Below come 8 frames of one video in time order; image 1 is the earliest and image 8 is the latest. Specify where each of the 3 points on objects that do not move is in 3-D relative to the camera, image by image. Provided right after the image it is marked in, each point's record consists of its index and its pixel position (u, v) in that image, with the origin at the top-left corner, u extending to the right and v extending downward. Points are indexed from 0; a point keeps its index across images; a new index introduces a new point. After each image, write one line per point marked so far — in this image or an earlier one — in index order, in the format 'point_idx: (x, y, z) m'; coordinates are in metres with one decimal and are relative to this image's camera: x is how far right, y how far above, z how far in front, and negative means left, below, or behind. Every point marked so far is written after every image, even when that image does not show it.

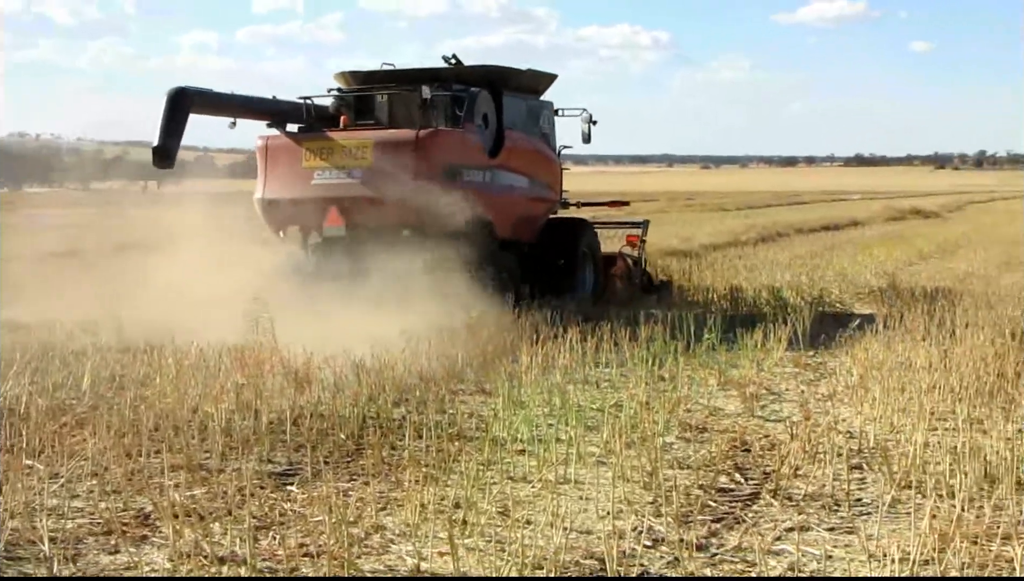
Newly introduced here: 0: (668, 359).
0: (+1.3, -0.5, +9.6) m
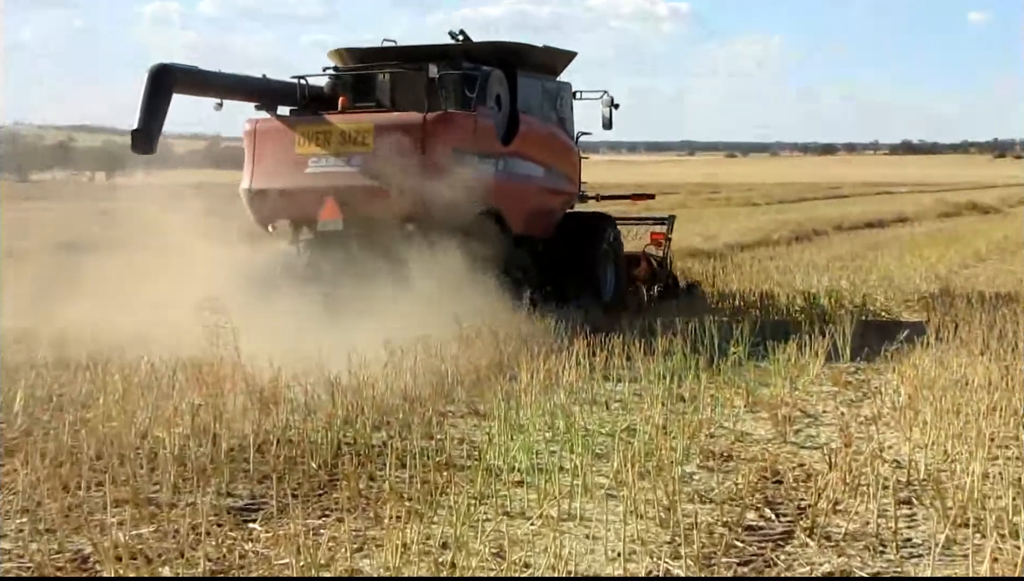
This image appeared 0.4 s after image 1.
0: (+1.2, -0.6, +8.4) m
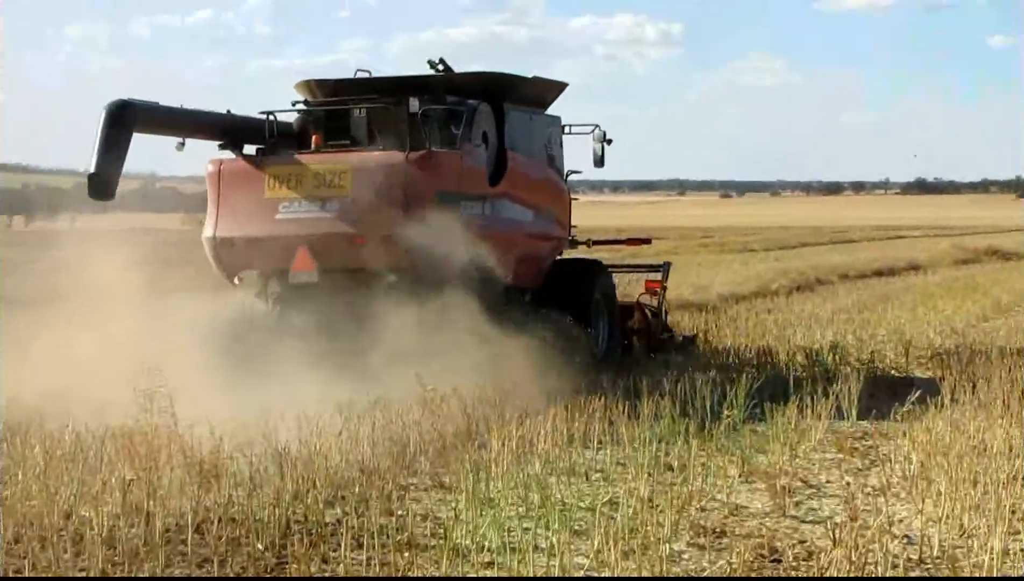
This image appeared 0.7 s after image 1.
0: (+1.0, -0.9, +7.6) m
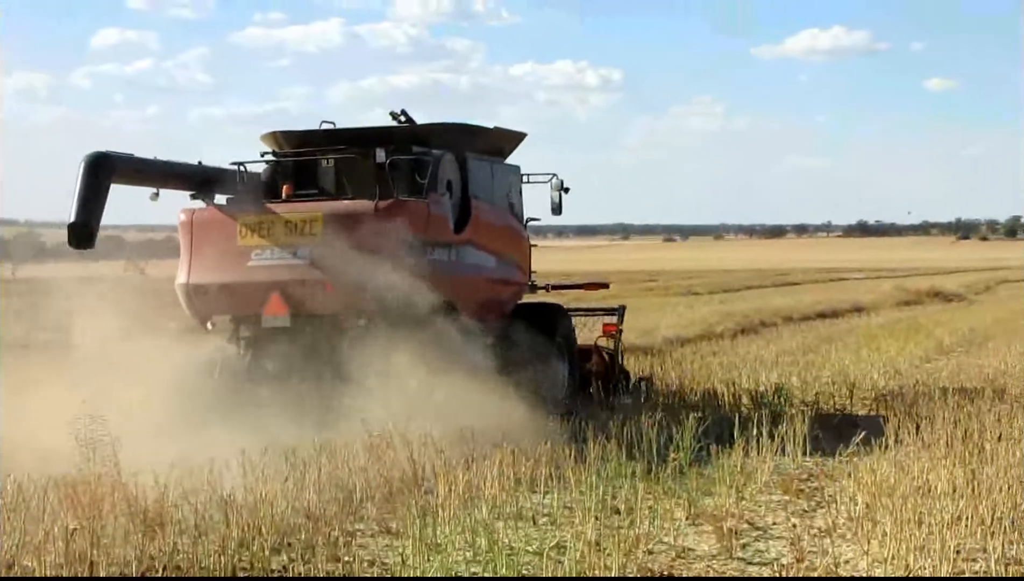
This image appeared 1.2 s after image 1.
0: (+0.7, -1.2, +7.6) m
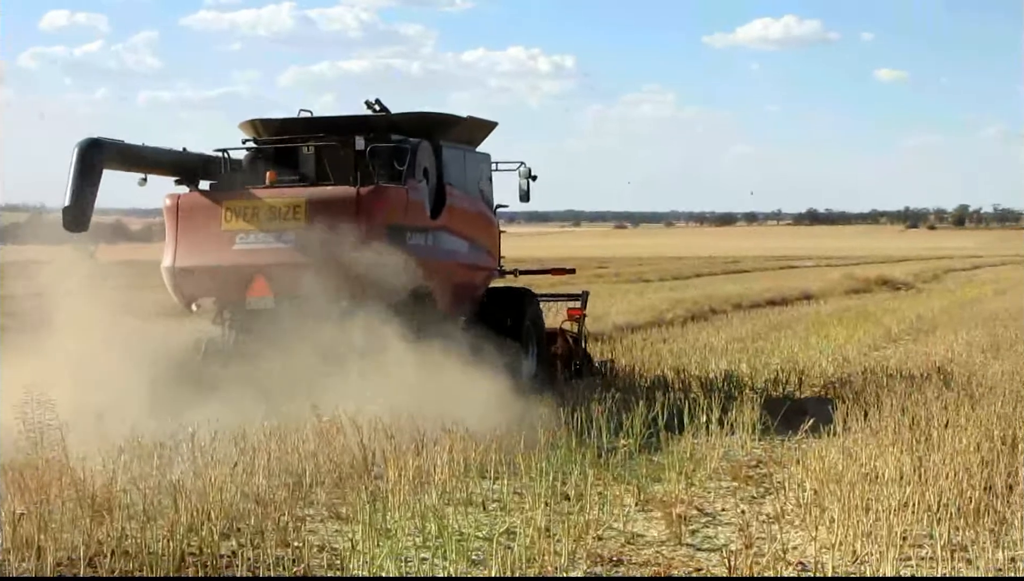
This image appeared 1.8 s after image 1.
0: (+0.4, -1.1, +7.6) m
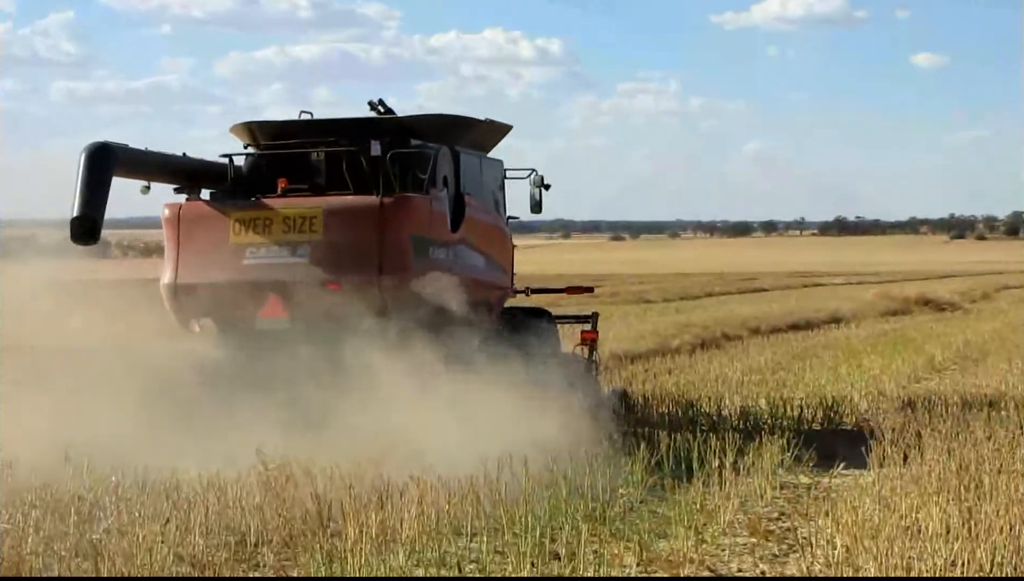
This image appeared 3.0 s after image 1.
0: (+0.3, -1.3, +6.5) m
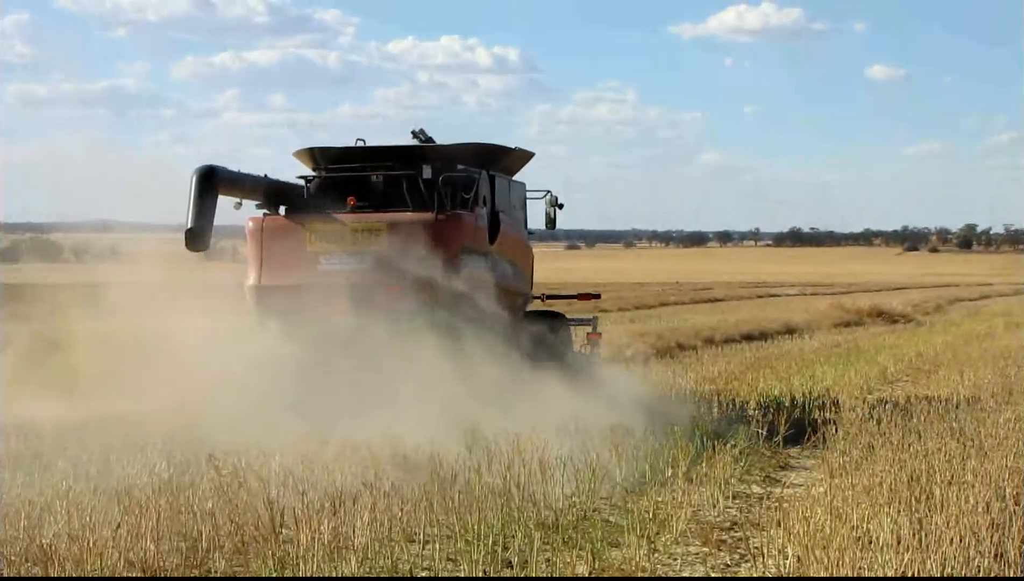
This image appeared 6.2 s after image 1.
0: (0.0, -1.3, +6.5) m
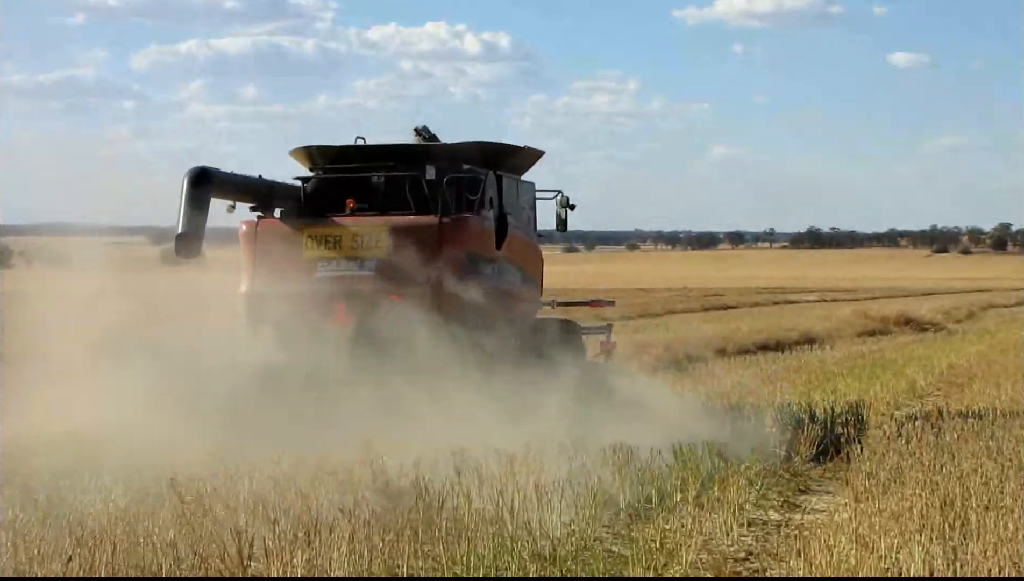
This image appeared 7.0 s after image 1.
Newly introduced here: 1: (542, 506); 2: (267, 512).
0: (0.0, -1.4, +5.9) m
1: (+0.2, -1.2, +6.6) m
2: (-1.4, -1.2, +6.4) m
